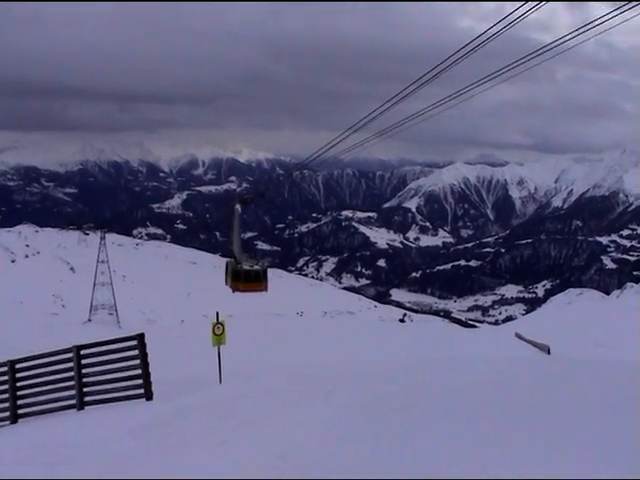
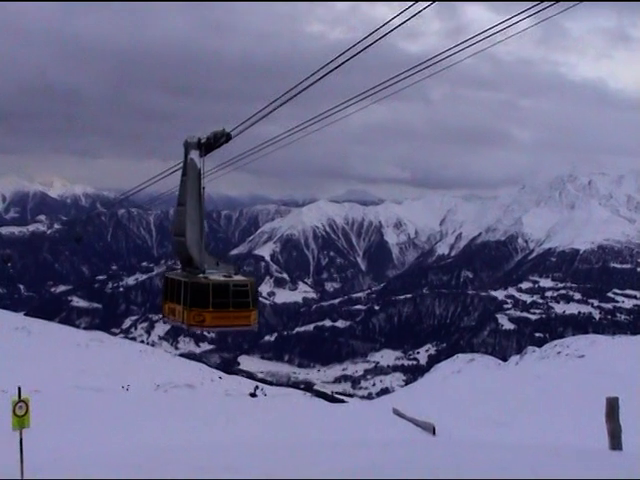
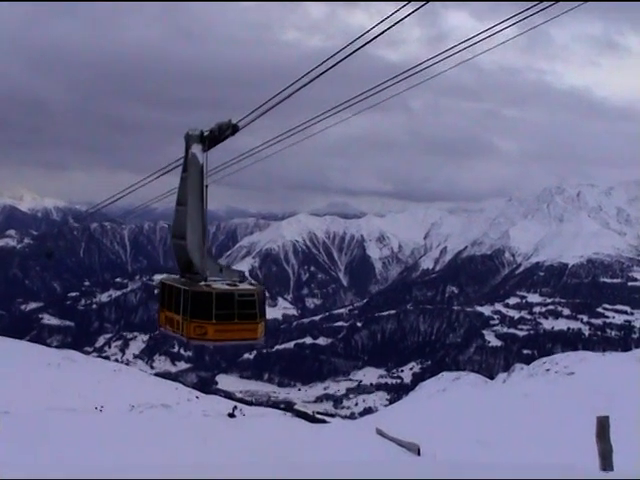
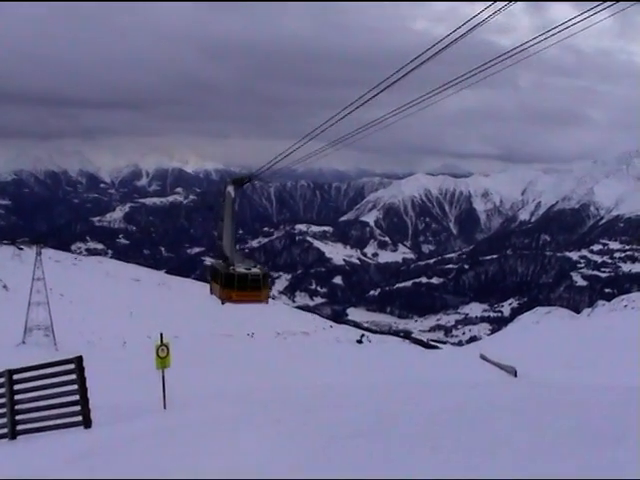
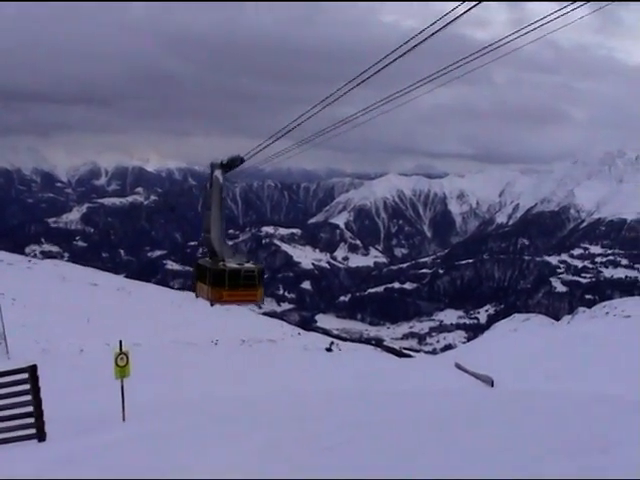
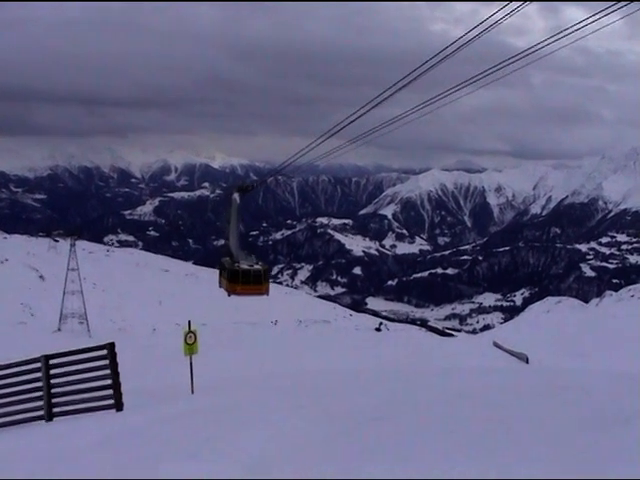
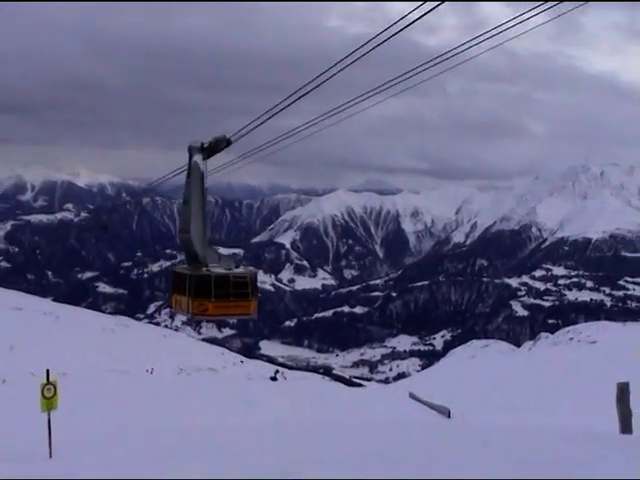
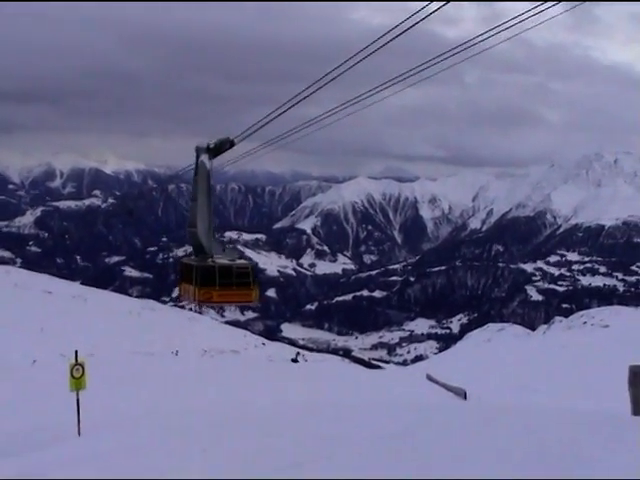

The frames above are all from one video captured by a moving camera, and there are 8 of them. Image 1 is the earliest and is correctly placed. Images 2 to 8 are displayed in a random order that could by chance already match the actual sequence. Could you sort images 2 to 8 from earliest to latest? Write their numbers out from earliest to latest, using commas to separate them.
6, 4, 5, 8, 7, 2, 3
